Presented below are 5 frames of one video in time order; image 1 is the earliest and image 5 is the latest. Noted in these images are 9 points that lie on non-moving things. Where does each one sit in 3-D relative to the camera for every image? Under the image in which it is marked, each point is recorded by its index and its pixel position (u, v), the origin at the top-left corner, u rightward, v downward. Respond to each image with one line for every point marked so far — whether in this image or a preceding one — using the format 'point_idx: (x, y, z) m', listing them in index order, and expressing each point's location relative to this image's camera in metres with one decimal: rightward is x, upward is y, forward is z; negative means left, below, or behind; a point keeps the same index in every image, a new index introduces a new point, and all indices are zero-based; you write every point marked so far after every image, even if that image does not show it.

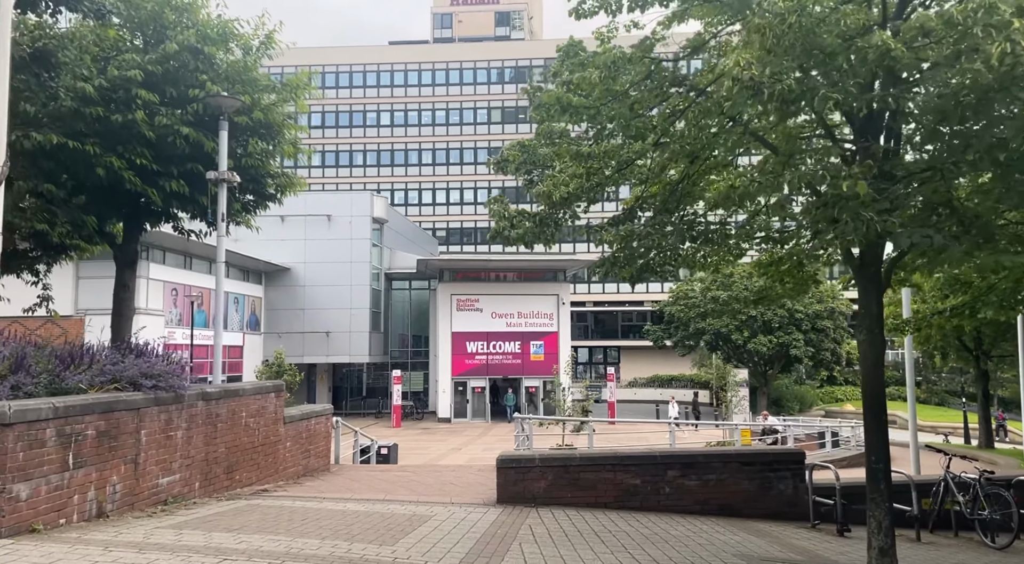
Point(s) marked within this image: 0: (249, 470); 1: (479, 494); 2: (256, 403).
0: (-3.2, -2.3, +9.9) m
1: (-0.4, -2.7, +10.3) m
2: (-3.2, -1.5, +10.2) m
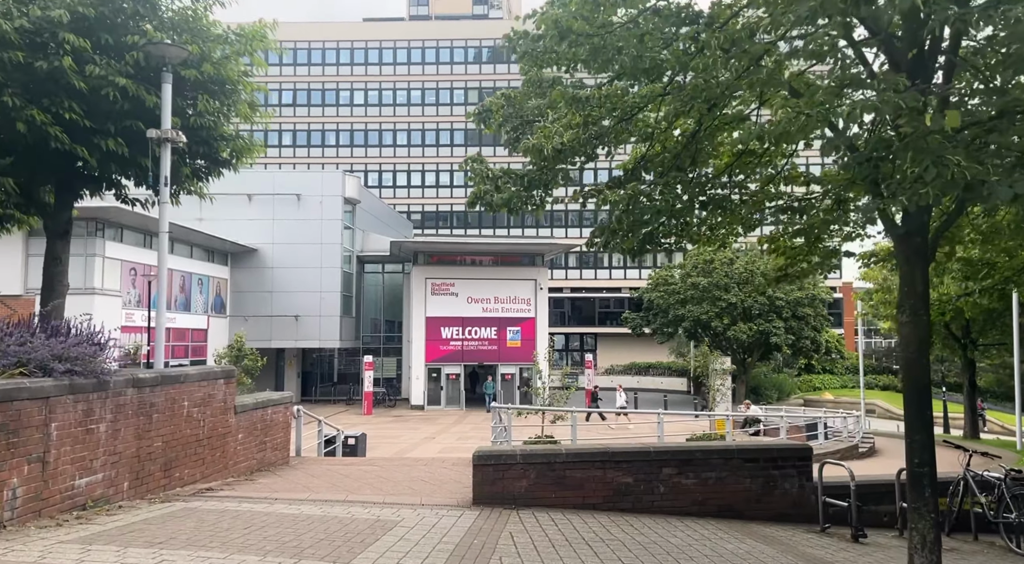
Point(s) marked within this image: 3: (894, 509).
0: (-3.4, -2.0, +8.7) m
1: (-0.7, -2.4, +9.3) m
2: (-3.4, -1.2, +9.0) m
3: (+4.3, -2.6, +9.2) m
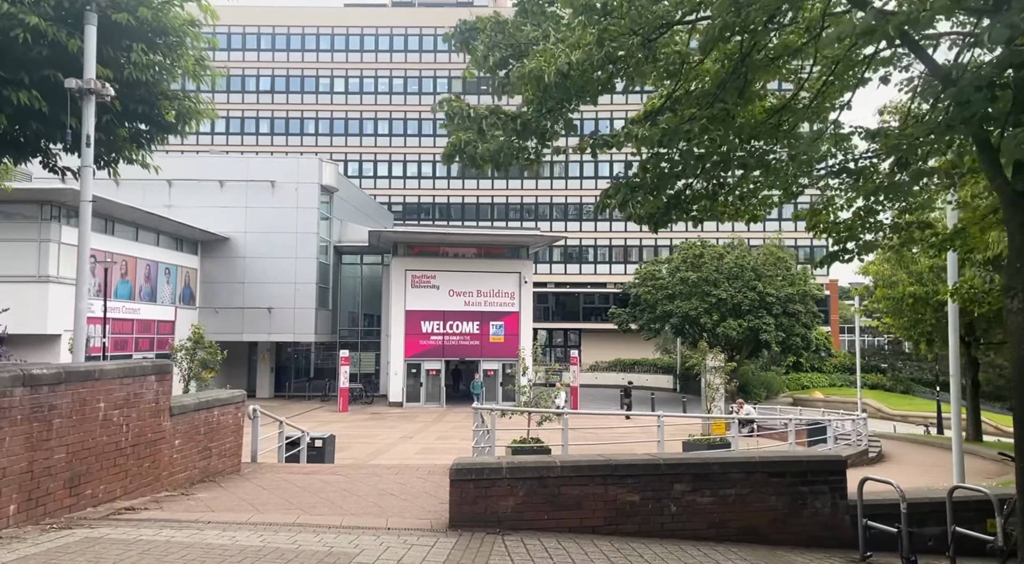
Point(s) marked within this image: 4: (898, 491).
0: (-3.6, -1.8, +7.2) m
1: (-0.8, -2.2, +7.8) m
2: (-3.6, -1.0, +7.5) m
3: (+4.2, -2.4, +7.9) m
4: (+3.4, -1.9, +7.3) m
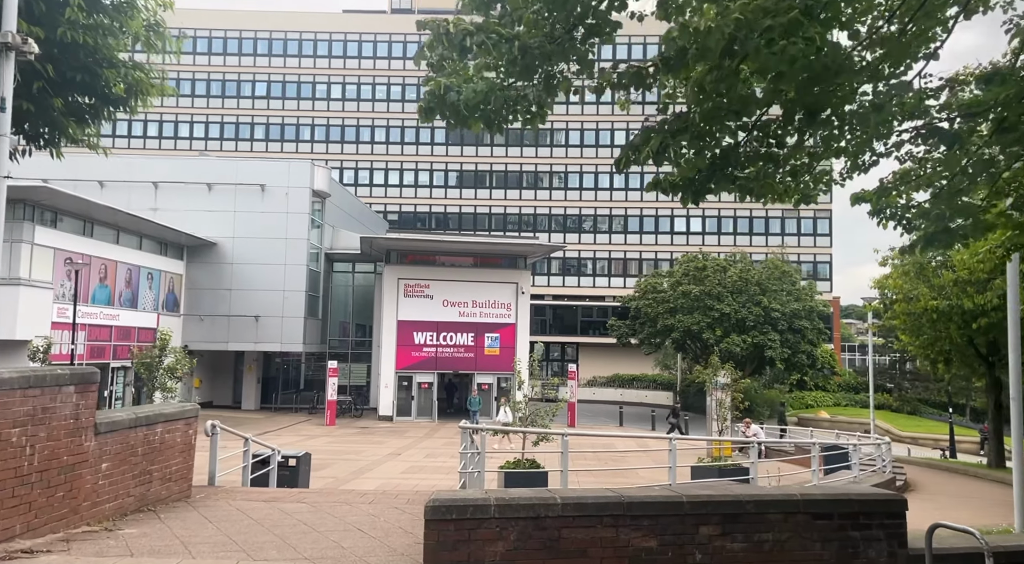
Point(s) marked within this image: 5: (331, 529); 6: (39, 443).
0: (-3.6, -1.7, +5.9) m
1: (-0.9, -2.2, +6.4) m
2: (-3.6, -0.9, +6.1) m
3: (+4.1, -2.5, +6.5) m
4: (+3.4, -1.9, +5.9) m
5: (-1.7, -2.3, +7.6) m
6: (-3.6, -1.2, +6.2) m
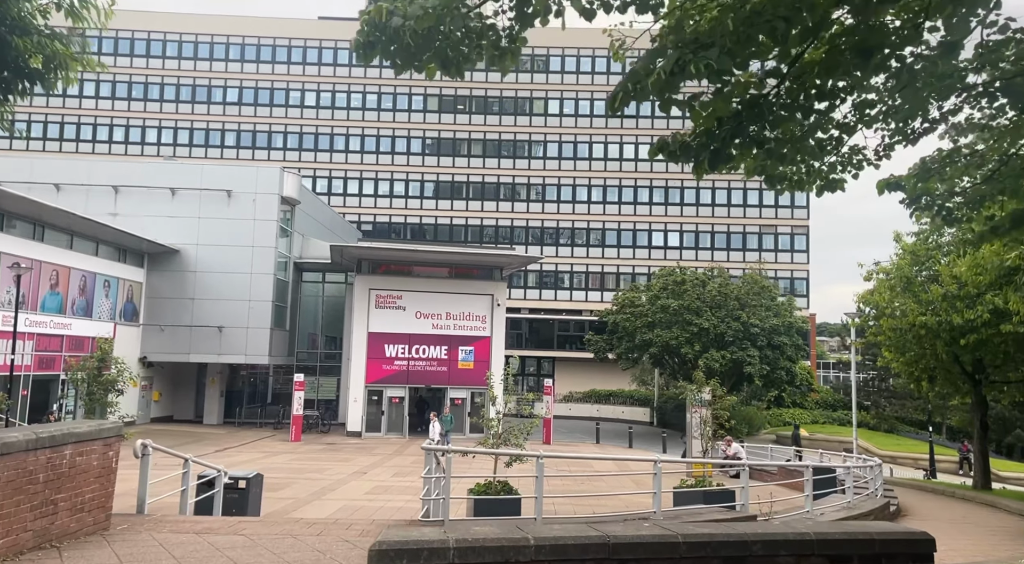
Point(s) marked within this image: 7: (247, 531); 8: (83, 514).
0: (-3.9, -1.6, +4.7) m
1: (-1.2, -2.2, +5.4) m
2: (-3.9, -0.9, +5.0) m
3: (+3.8, -2.5, +5.6) m
4: (+3.1, -1.9, +5.0) m
5: (-1.9, -2.3, +6.5) m
6: (-3.9, -1.2, +5.1) m
7: (-2.7, -2.5, +8.2) m
8: (-3.9, -2.1, +7.4) m
